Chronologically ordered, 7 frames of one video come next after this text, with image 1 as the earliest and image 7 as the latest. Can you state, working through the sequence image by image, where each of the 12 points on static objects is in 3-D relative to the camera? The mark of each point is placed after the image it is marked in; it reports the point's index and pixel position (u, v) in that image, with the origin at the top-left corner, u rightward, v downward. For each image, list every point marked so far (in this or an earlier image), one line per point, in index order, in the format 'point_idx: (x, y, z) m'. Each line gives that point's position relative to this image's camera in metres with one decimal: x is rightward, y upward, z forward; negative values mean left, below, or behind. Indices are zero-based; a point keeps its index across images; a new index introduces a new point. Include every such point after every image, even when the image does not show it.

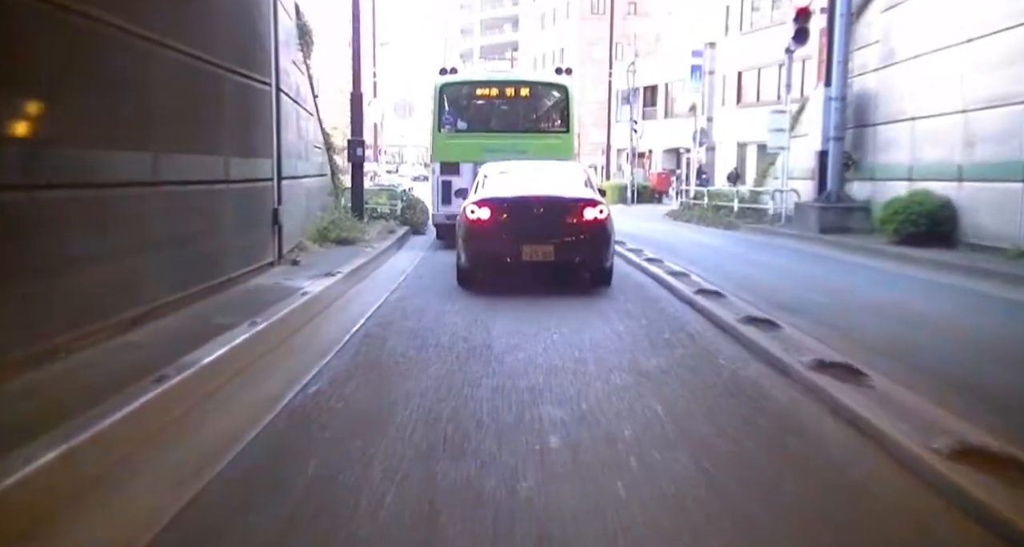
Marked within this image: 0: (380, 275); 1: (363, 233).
0: (-2.0, 0.0, +13.8) m
1: (-2.8, +0.7, +17.4) m
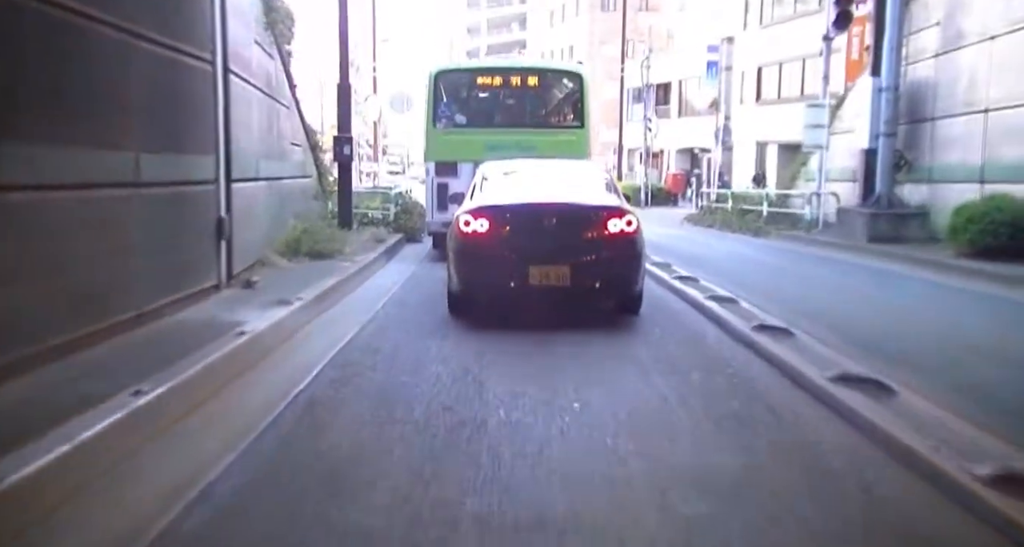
0: (-1.9, -0.3, +11.5) m
1: (-2.7, +0.5, +15.0) m
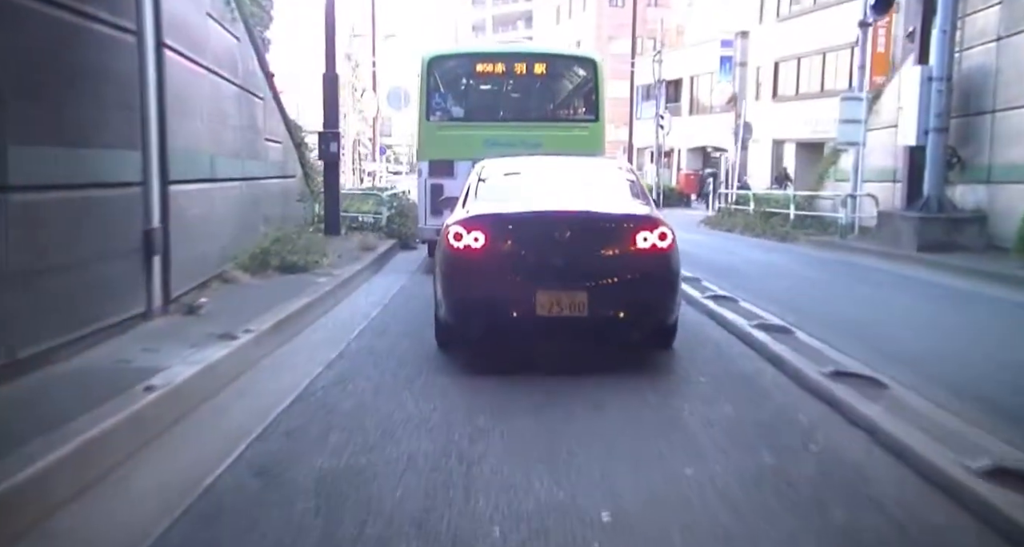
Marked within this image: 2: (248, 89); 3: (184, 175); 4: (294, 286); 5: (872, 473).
0: (-1.9, -0.5, +9.6) m
1: (-2.7, +0.3, +13.2) m
2: (-3.9, +2.7, +13.5) m
3: (-3.2, +1.0, +9.0) m
4: (-2.6, -0.1, +10.9) m
5: (+1.8, -1.0, +4.7) m
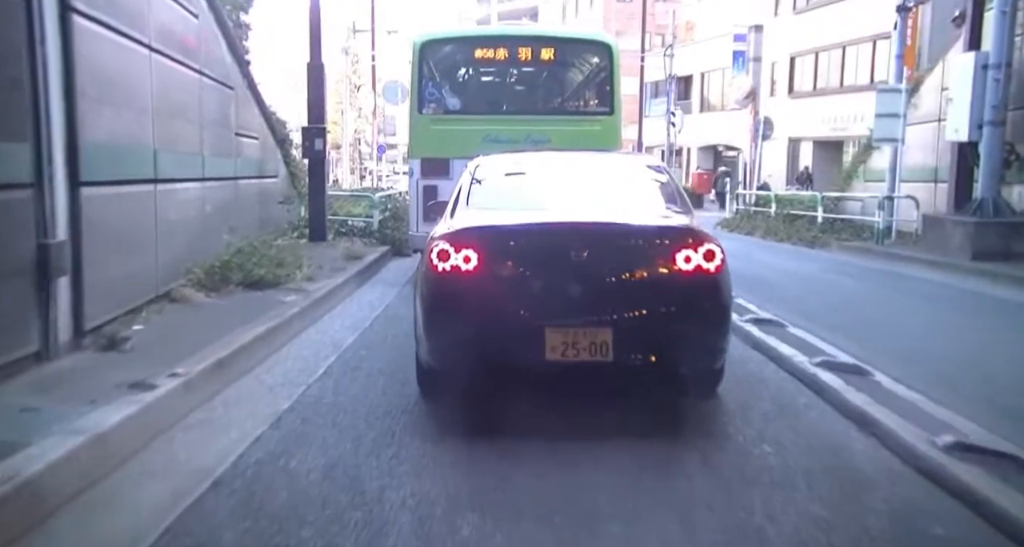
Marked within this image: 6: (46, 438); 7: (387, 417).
0: (-1.9, -0.7, +7.9) m
1: (-2.6, +0.1, +11.5) m
2: (-3.8, +2.5, +11.8) m
3: (-3.2, +0.8, +7.4) m
4: (-2.6, -0.3, +9.2) m
5: (+1.8, -1.2, +3.0) m
6: (-2.3, -0.8, +4.4) m
7: (-0.8, -0.9, +5.9) m
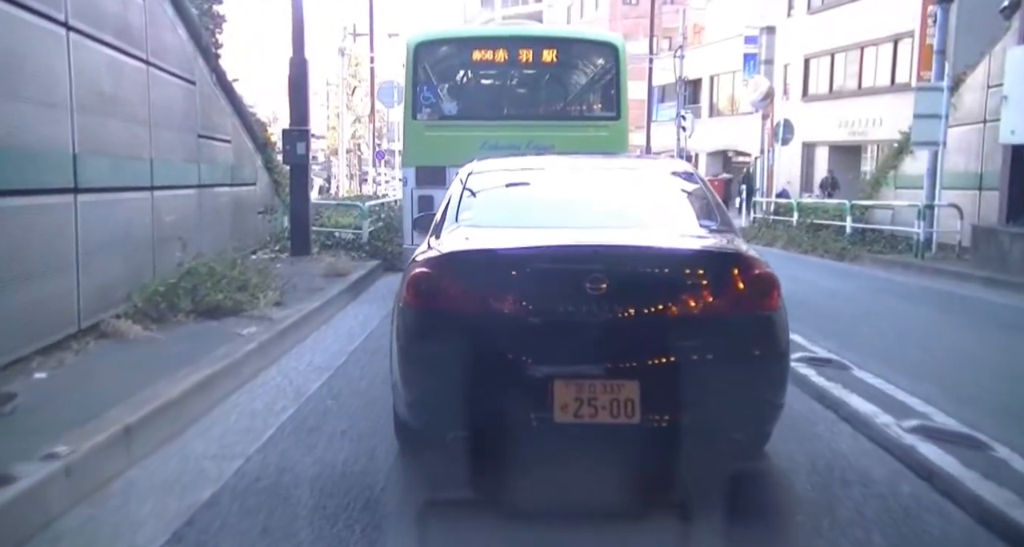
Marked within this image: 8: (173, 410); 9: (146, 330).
0: (-1.9, -0.9, +6.3) m
1: (-2.6, -0.2, +9.9) m
2: (-3.8, +2.3, +10.3) m
3: (-3.2, +0.6, +5.8) m
4: (-2.5, -0.6, +7.7) m
5: (+1.8, -1.4, +1.4) m
6: (-2.3, -1.0, +2.9) m
7: (-0.8, -1.1, +4.3) m
8: (-2.1, -0.8, +5.8) m
9: (-3.0, -0.5, +7.7) m
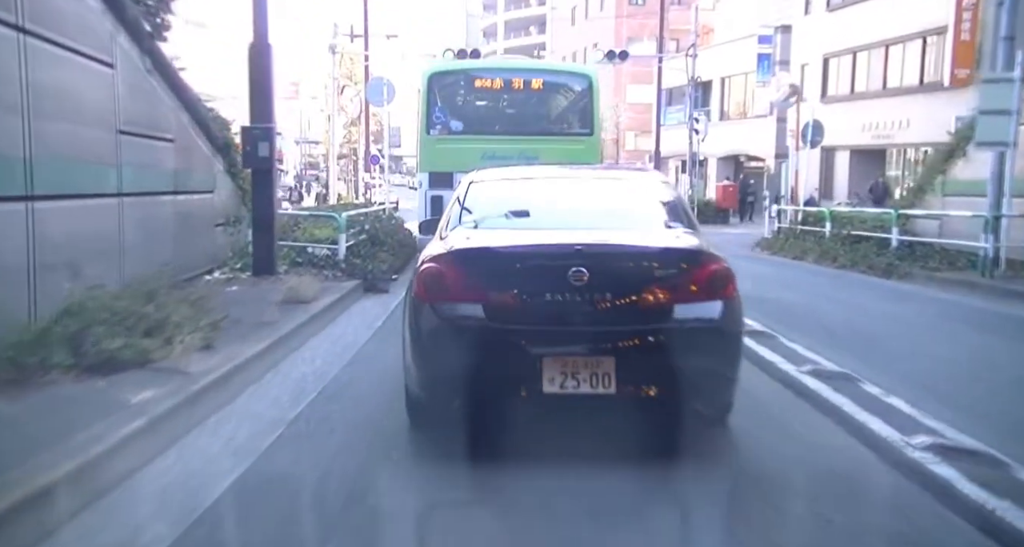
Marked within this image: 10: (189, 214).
0: (-1.9, -1.2, +4.1) m
1: (-2.6, -0.4, +7.7) m
2: (-3.8, +2.0, +8.1) m
3: (-3.2, +0.3, +3.6) m
4: (-2.6, -0.8, +5.5) m
5: (+1.8, -1.6, -0.9) m
6: (-2.3, -1.2, +0.6) m
7: (-0.8, -1.4, +2.1) m
8: (-2.1, -1.1, +3.5) m
9: (-3.1, -0.7, +5.4) m
10: (-4.1, +0.8, +11.6) m
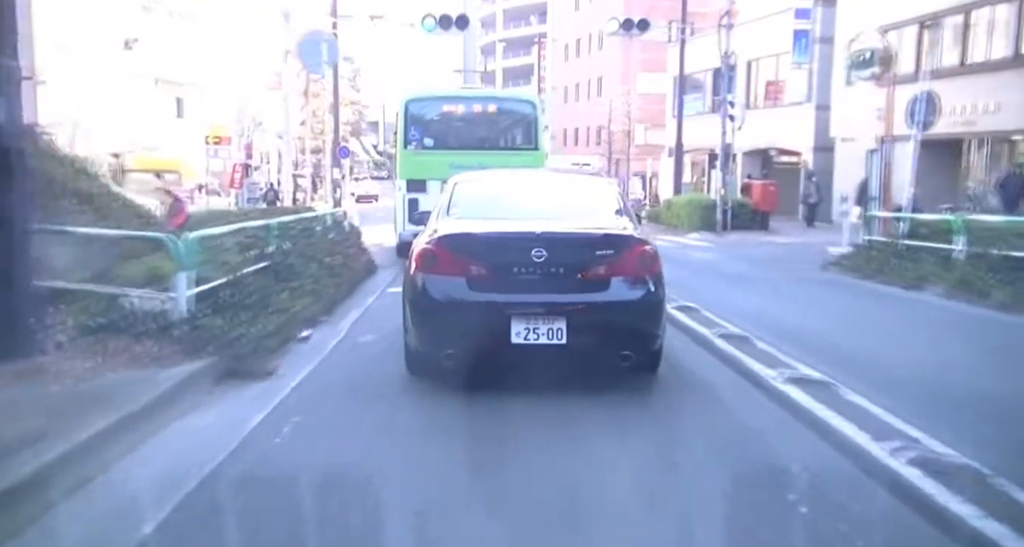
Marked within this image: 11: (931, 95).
0: (-2.0, -1.8, -2.2) m
1: (-2.8, -1.0, +1.4) m
2: (-4.0, +1.4, +1.8) m
3: (-3.4, -0.3, -2.6) m
4: (-2.7, -1.4, -0.8) m
5: (+1.6, -2.2, -7.1) m
6: (-2.5, -1.8, -5.6) m
7: (-1.0, -2.0, -4.2) m
8: (-2.3, -1.7, -2.7) m
9: (-3.2, -1.3, -0.8) m
10: (-4.2, +0.2, +5.3) m
11: (+7.6, +3.2, +17.0) m
